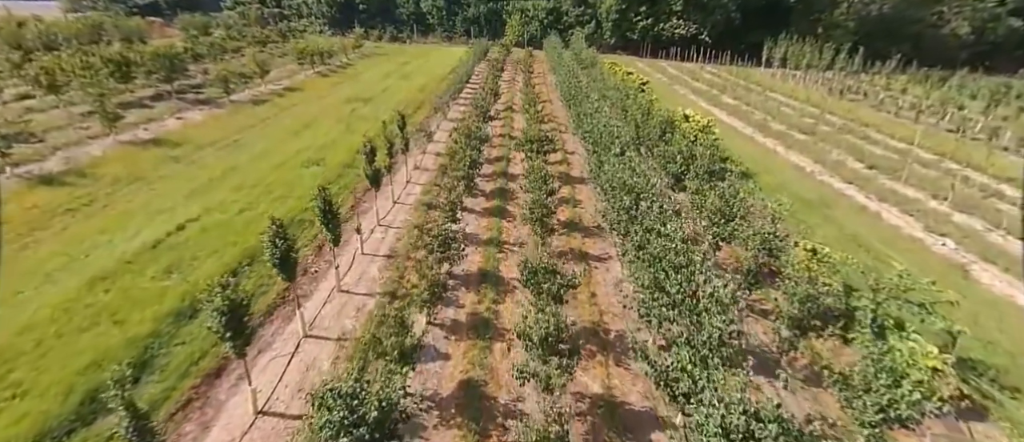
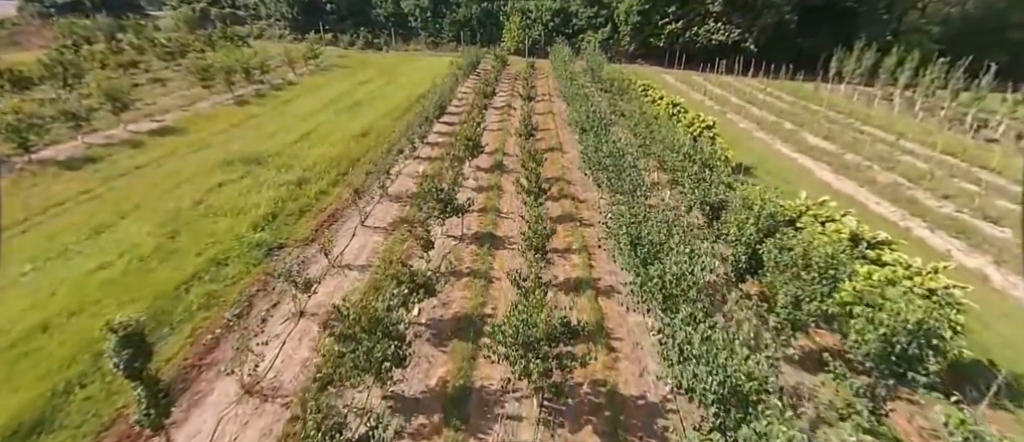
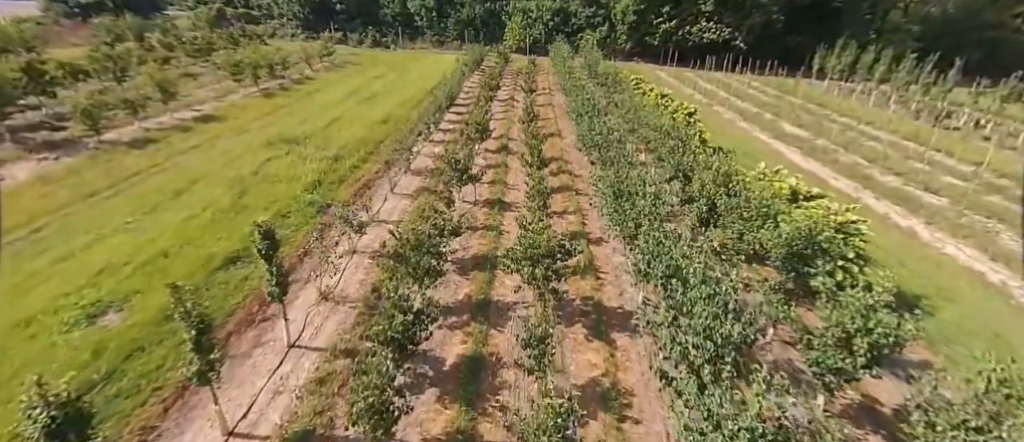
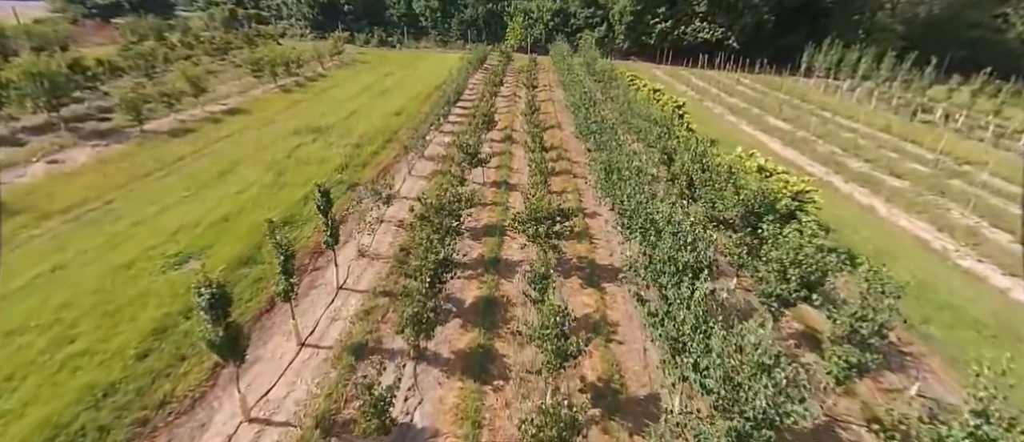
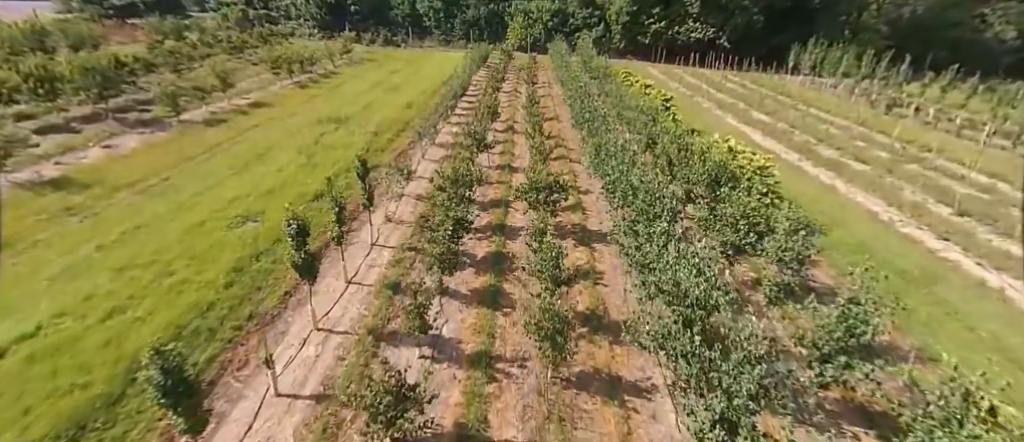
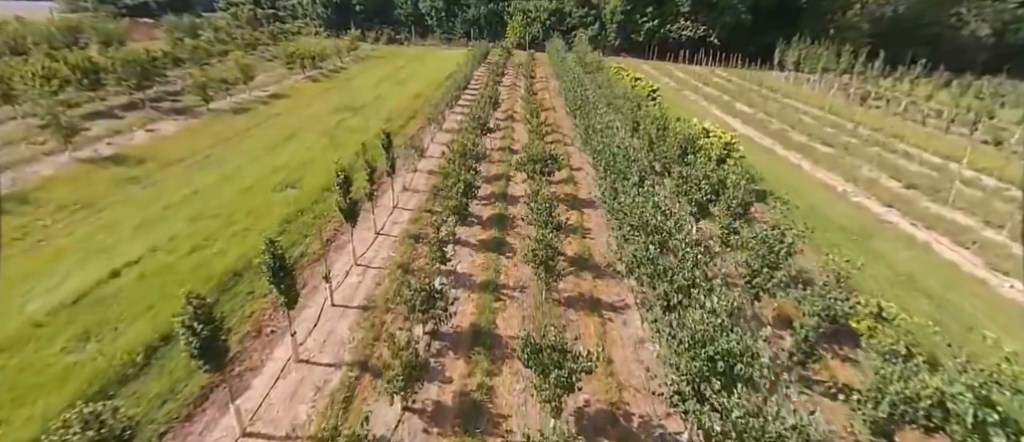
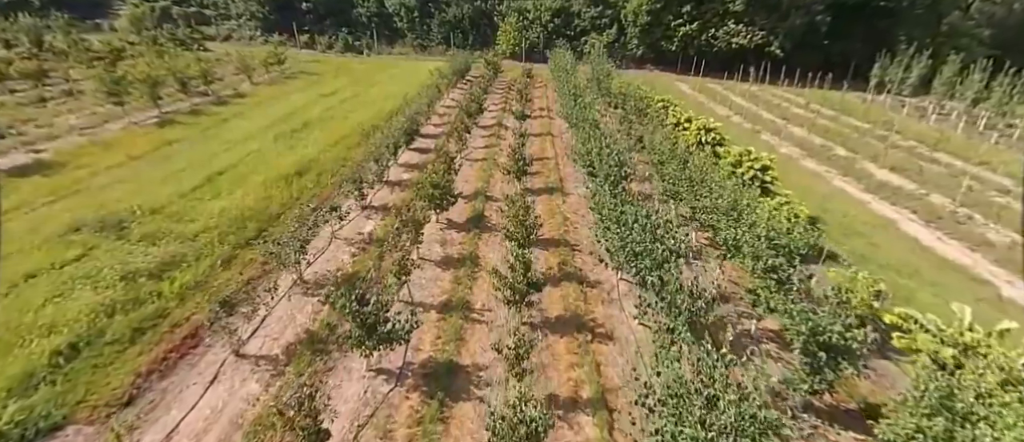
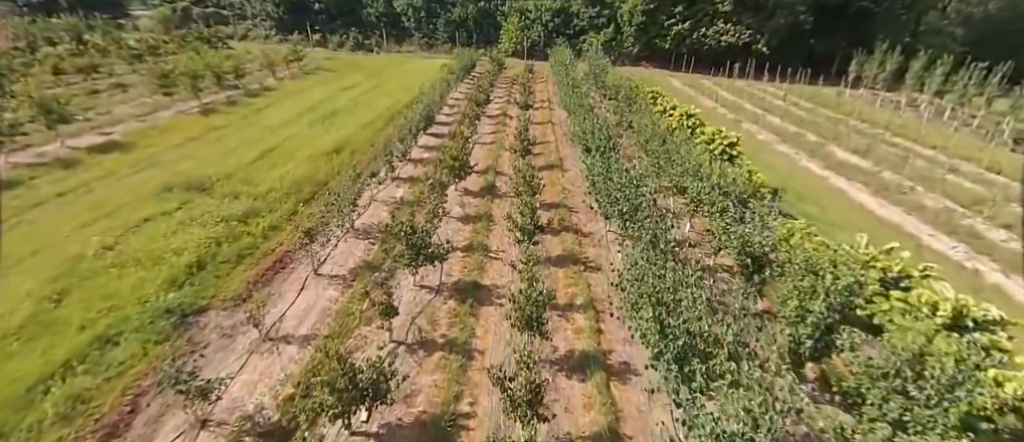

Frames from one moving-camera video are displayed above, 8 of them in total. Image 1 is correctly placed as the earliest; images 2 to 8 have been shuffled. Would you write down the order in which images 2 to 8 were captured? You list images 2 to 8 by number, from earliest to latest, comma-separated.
6, 5, 4, 3, 2, 8, 7
